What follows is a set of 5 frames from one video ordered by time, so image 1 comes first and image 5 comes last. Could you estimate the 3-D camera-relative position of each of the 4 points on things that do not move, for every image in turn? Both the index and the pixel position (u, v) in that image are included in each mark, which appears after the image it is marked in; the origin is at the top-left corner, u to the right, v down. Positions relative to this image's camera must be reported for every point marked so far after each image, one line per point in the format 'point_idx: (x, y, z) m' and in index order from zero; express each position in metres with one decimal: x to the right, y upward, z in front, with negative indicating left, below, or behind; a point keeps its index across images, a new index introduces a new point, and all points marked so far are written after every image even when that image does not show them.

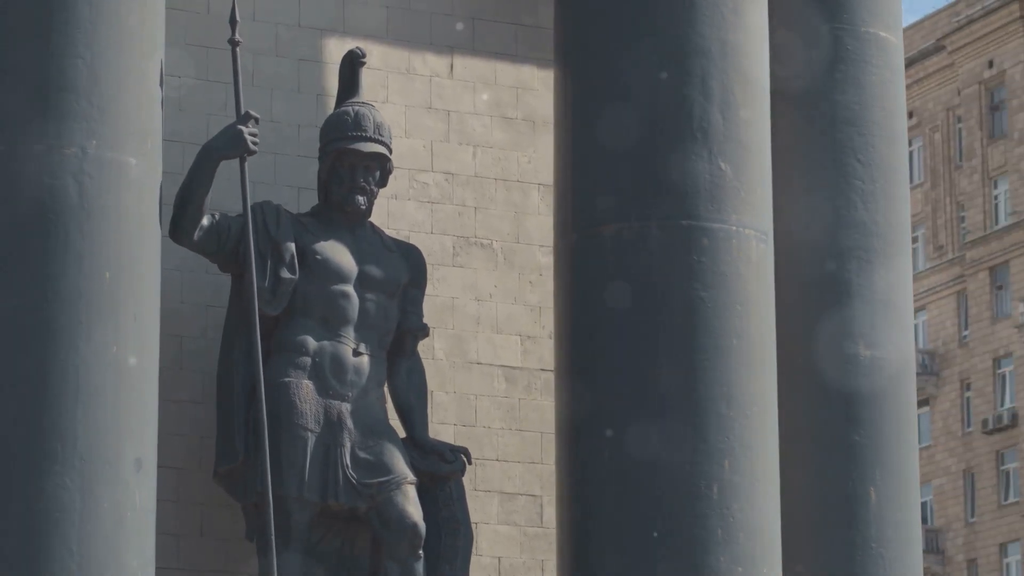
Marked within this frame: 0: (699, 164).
0: (+1.0, +0.6, +16.0) m
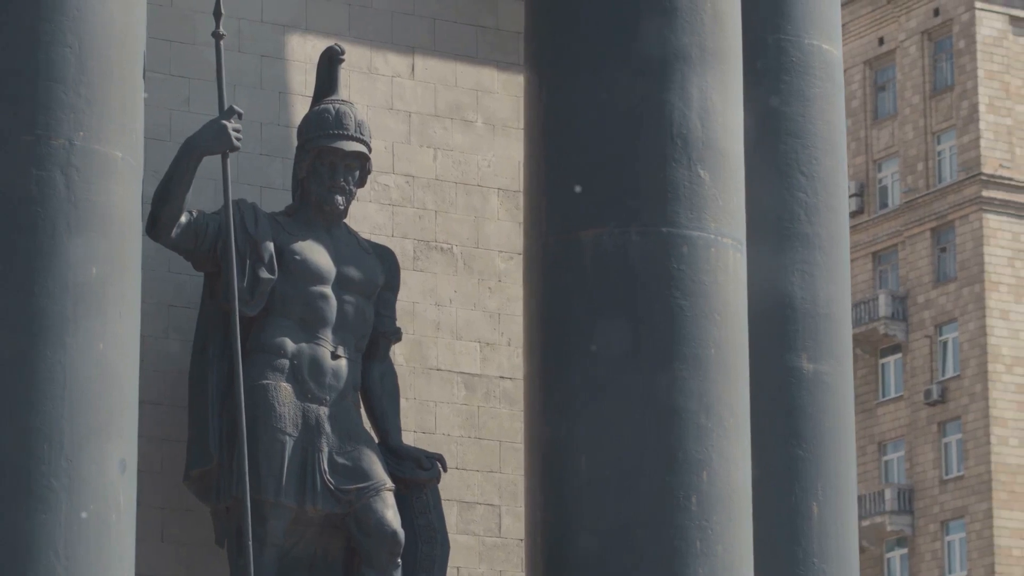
0: (+0.8, +0.6, +15.9) m
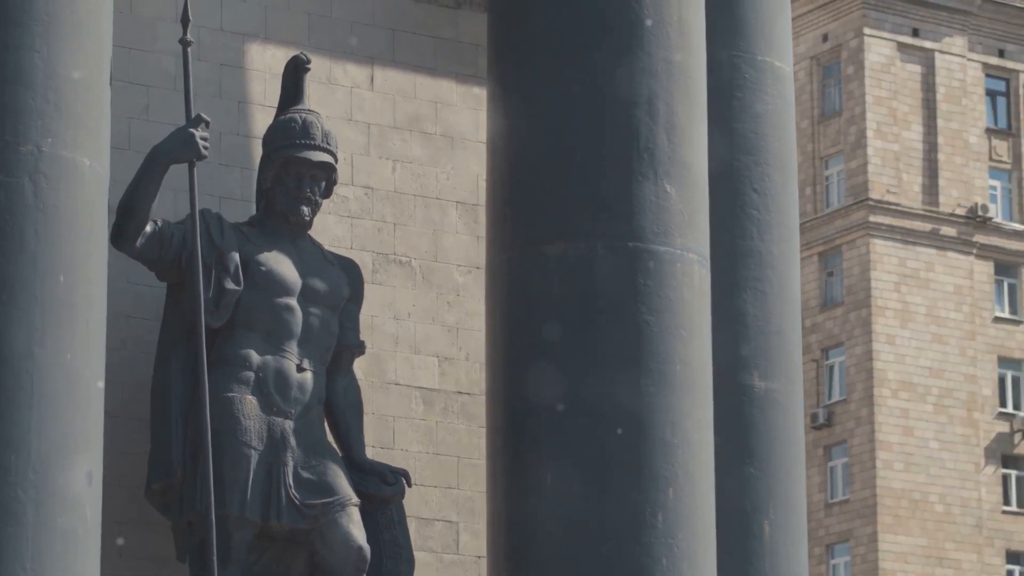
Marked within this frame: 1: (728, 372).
0: (+0.7, +0.5, +15.7) m
1: (+1.3, -0.5, +18.0) m
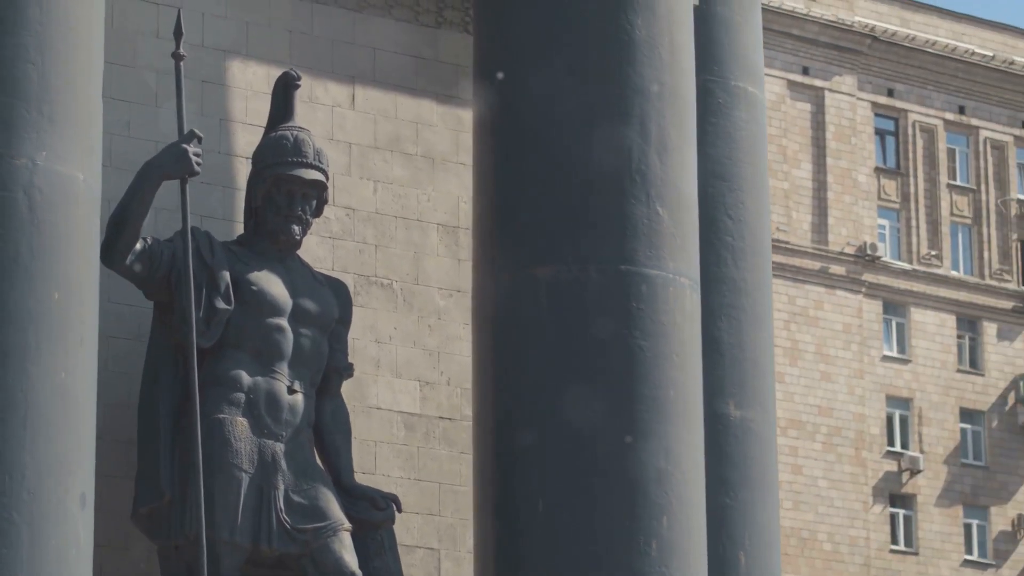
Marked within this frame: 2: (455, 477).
0: (+0.6, +0.4, +15.5) m
1: (+1.1, -0.6, +17.8) m
2: (-0.4, -1.0, +17.3) m
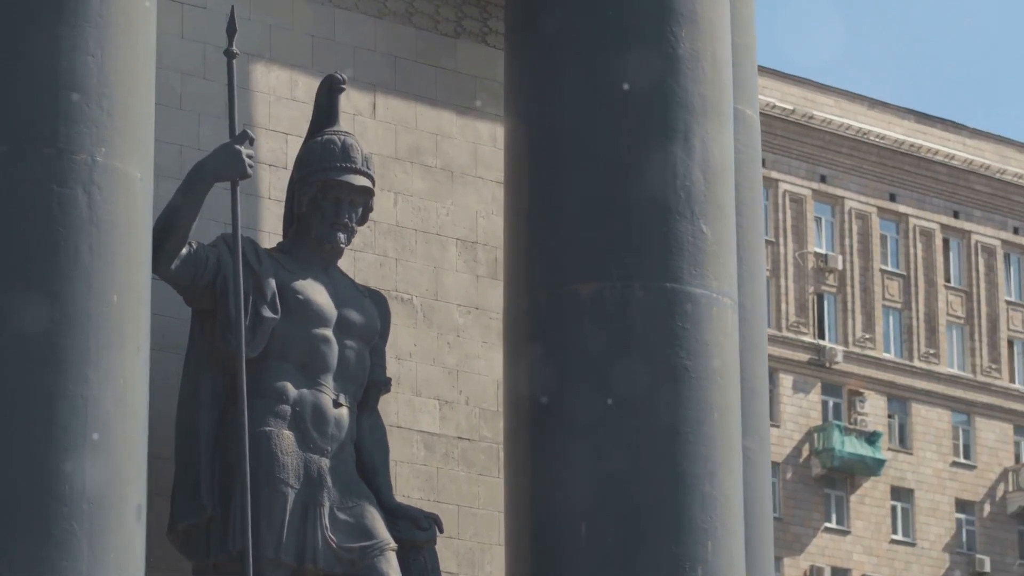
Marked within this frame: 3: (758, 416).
0: (+0.8, +0.3, +15.1) m
1: (+1.1, -0.8, +17.5) m
2: (-0.3, -1.1, +16.8) m
3: (+1.4, -0.8, +17.8) m
